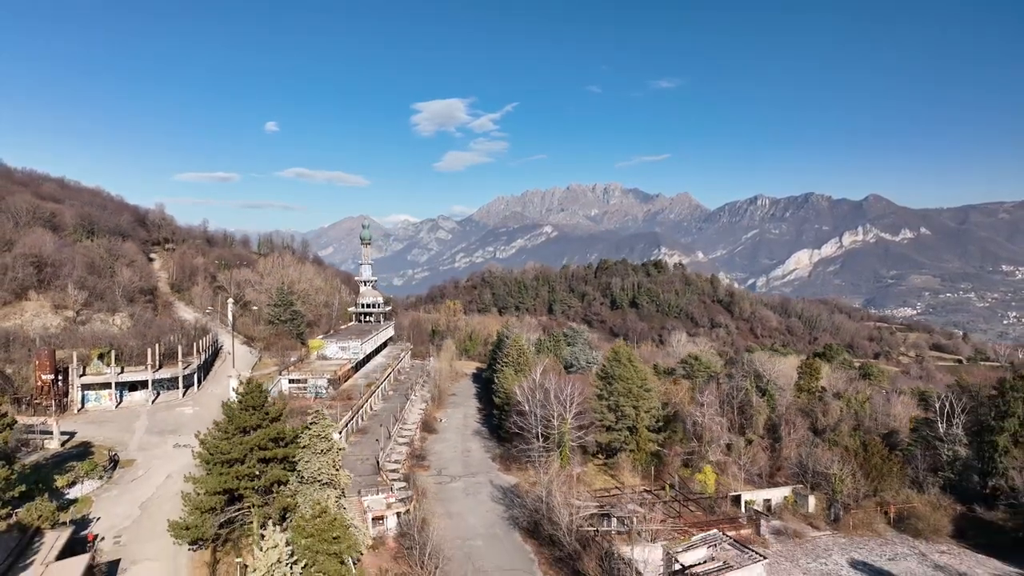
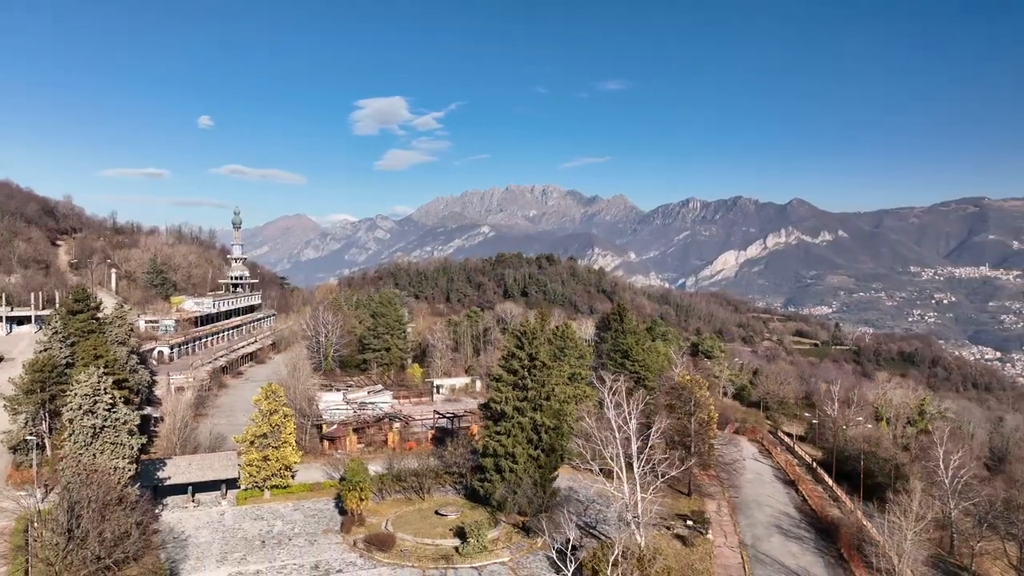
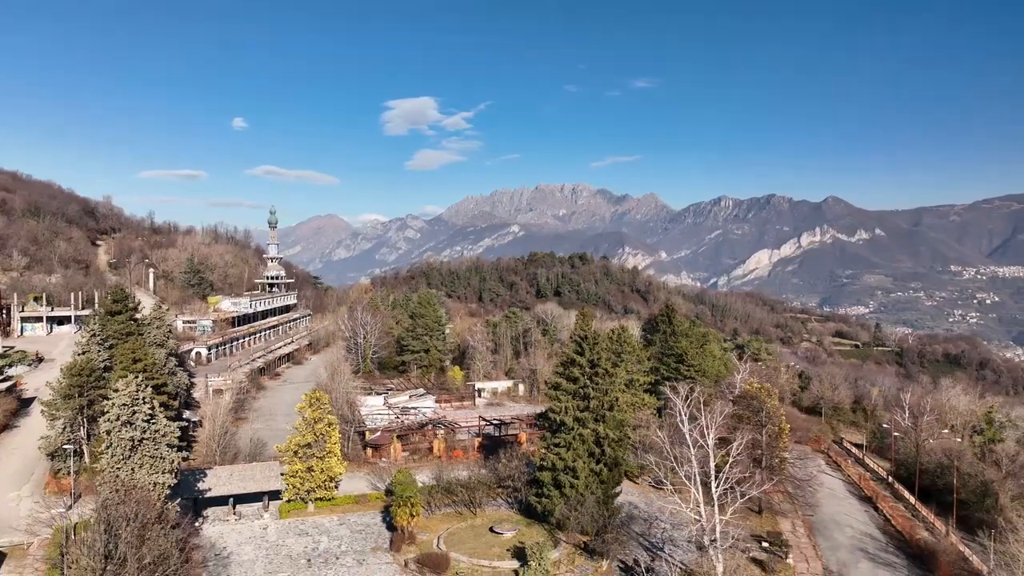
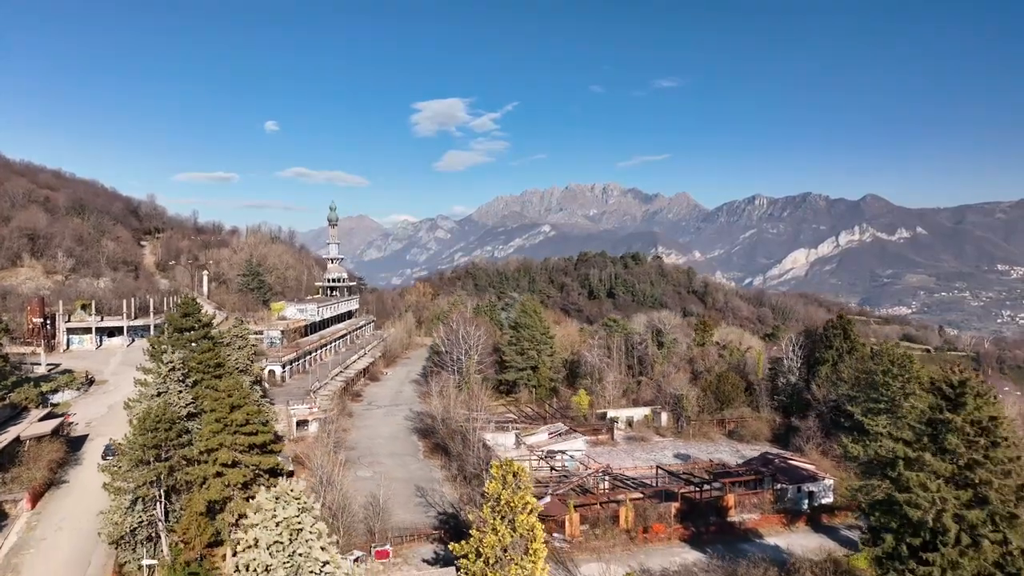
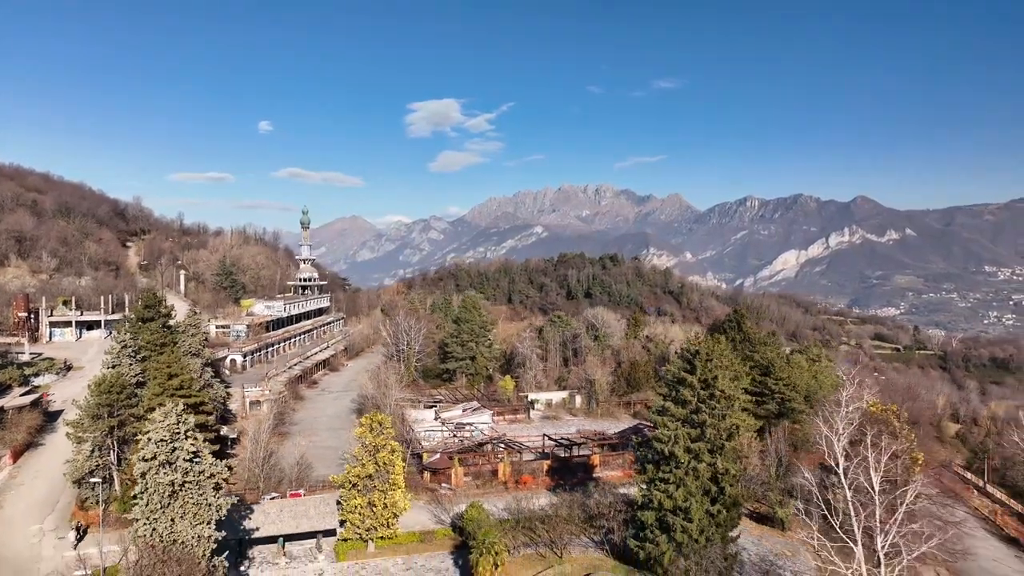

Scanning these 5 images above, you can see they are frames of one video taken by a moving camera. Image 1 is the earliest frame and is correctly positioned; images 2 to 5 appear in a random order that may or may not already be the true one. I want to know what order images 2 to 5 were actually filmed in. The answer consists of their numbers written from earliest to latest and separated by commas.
4, 5, 3, 2
